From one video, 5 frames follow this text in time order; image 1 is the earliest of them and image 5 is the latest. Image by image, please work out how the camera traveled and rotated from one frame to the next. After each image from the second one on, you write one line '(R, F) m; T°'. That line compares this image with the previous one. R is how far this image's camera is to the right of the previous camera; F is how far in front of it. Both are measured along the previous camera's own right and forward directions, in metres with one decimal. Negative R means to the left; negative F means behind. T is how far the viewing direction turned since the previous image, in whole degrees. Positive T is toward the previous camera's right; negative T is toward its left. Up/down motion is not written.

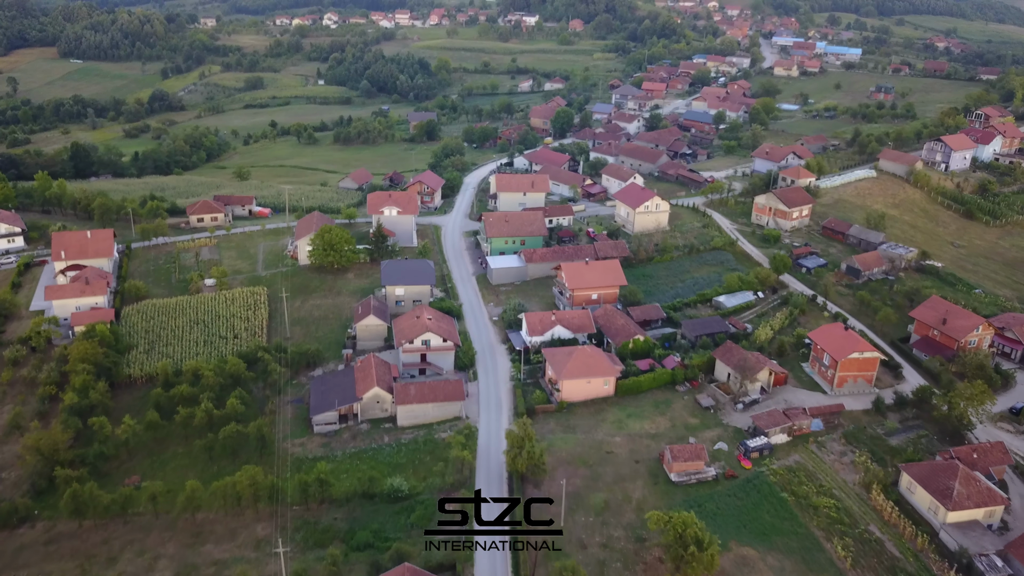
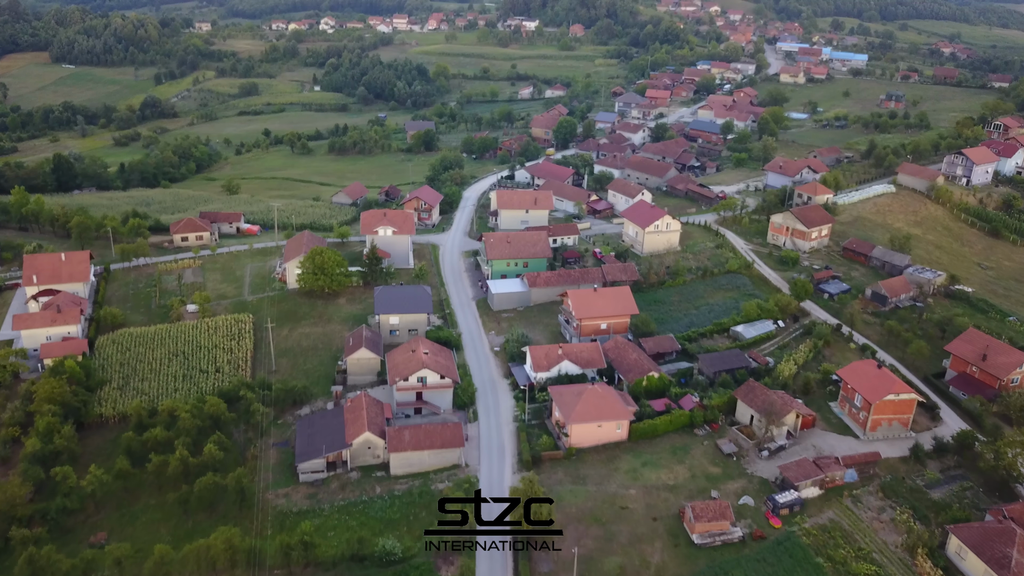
(-0.2, +2.7) m; 0°
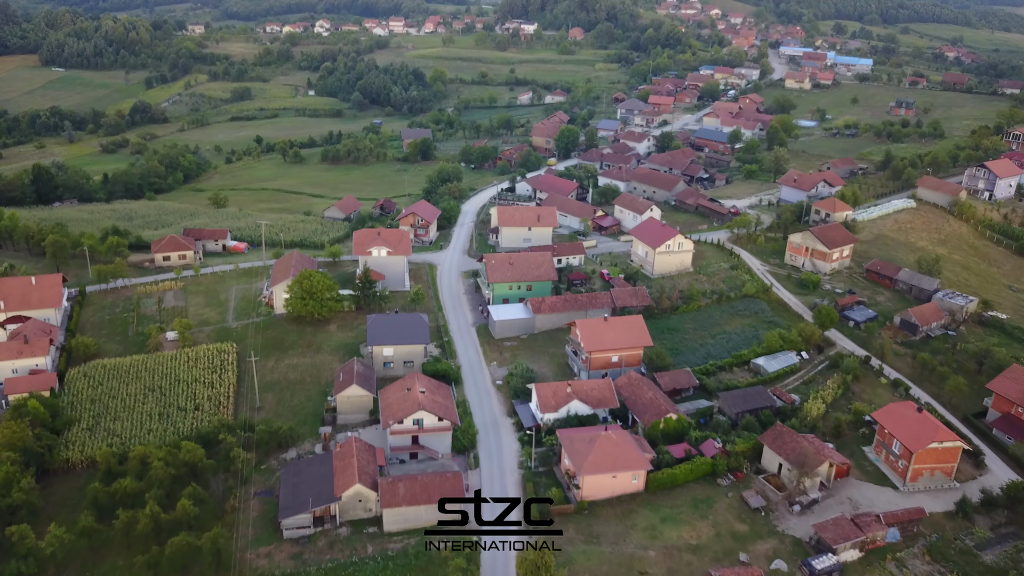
(-0.3, +2.7) m; 0°
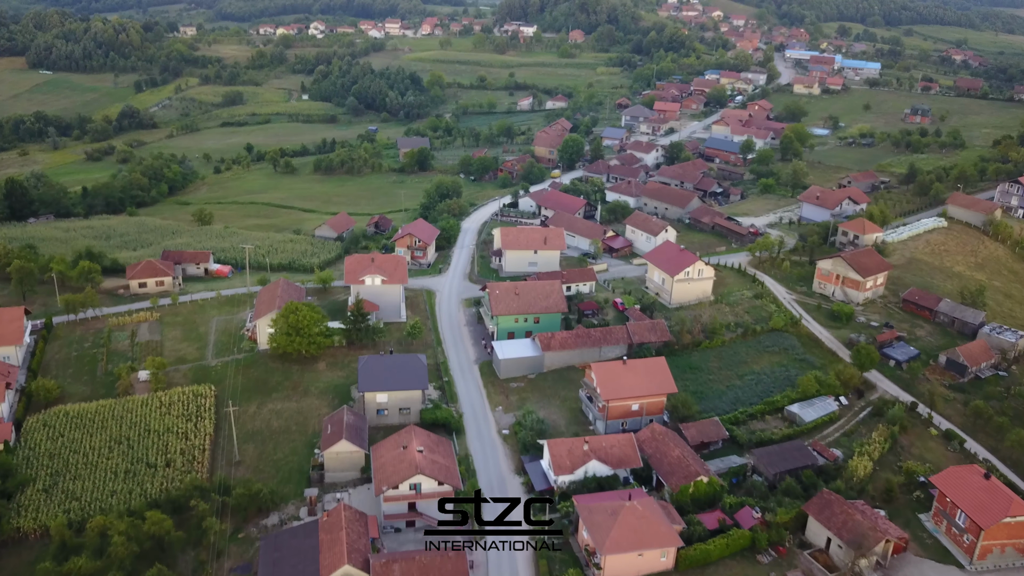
(-0.5, +3.5) m; 0°
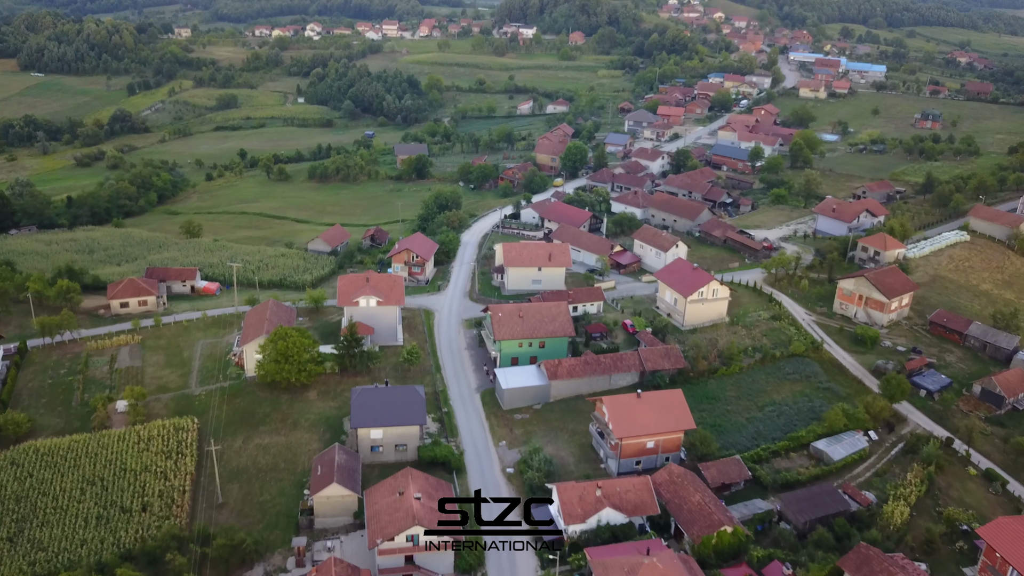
(-0.3, +2.3) m; 0°
